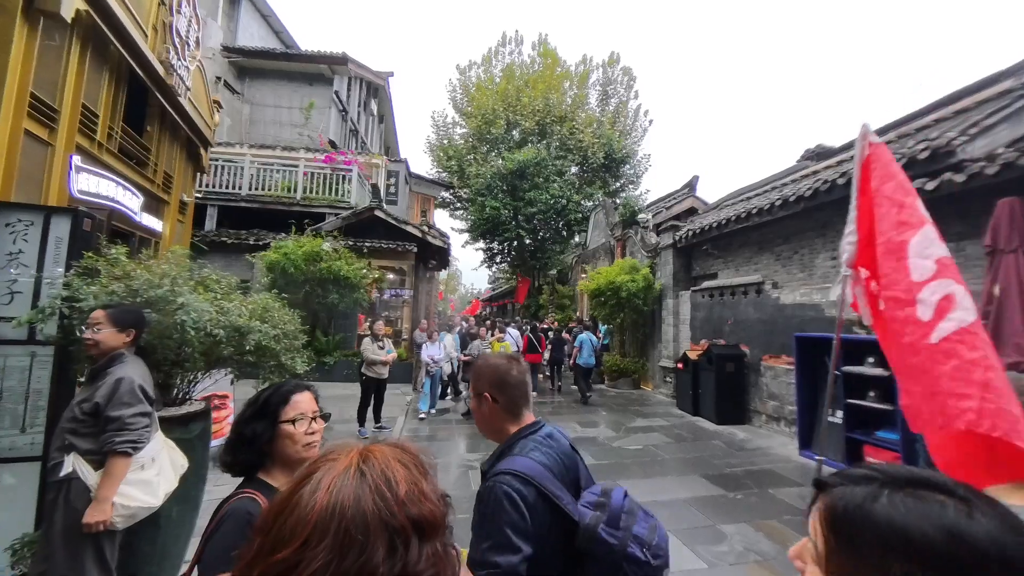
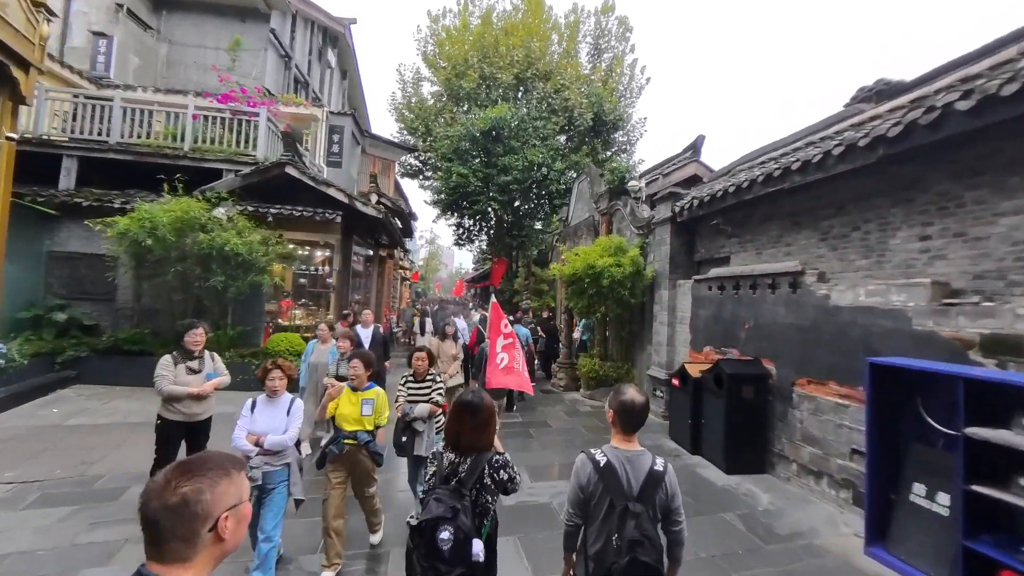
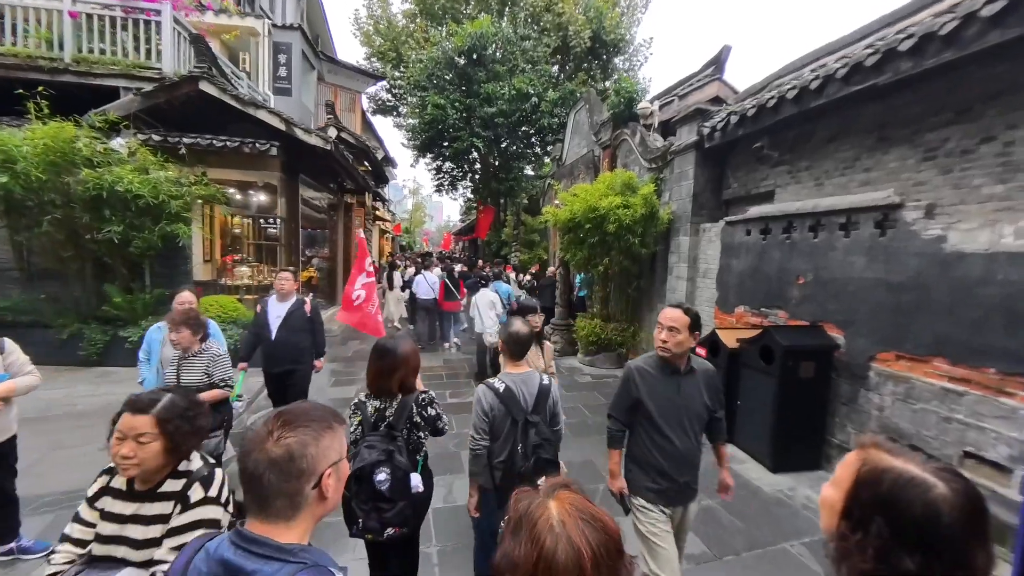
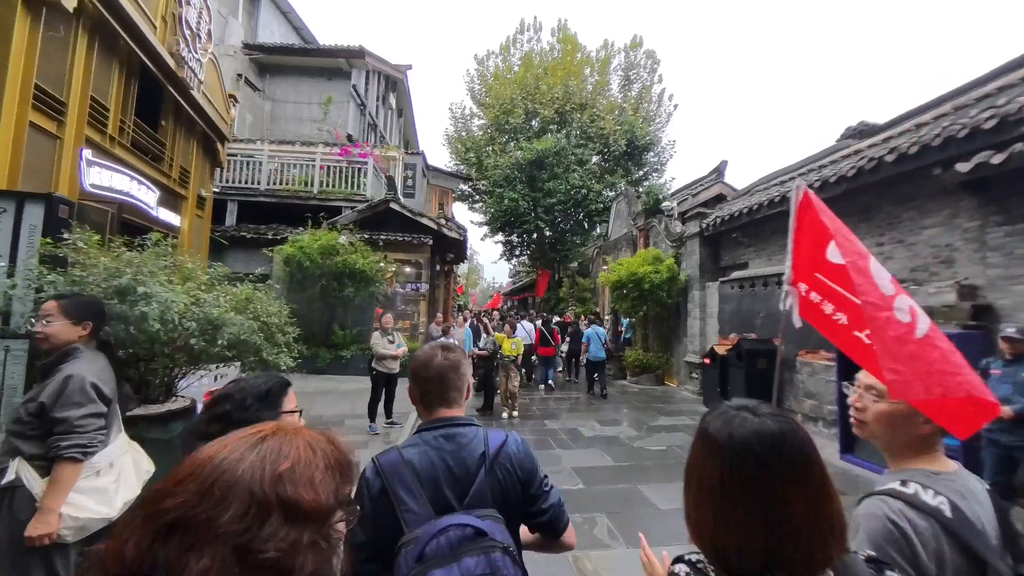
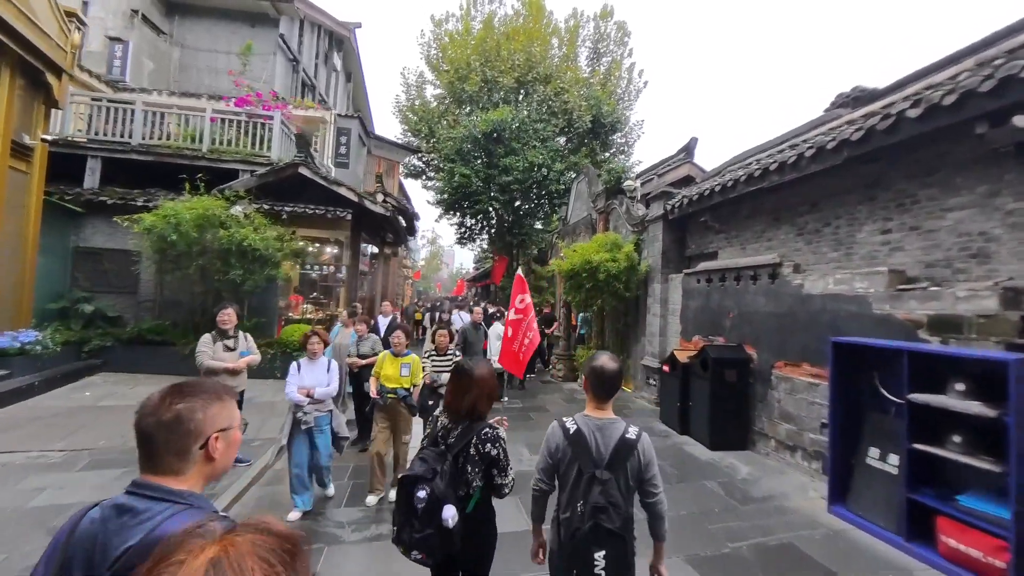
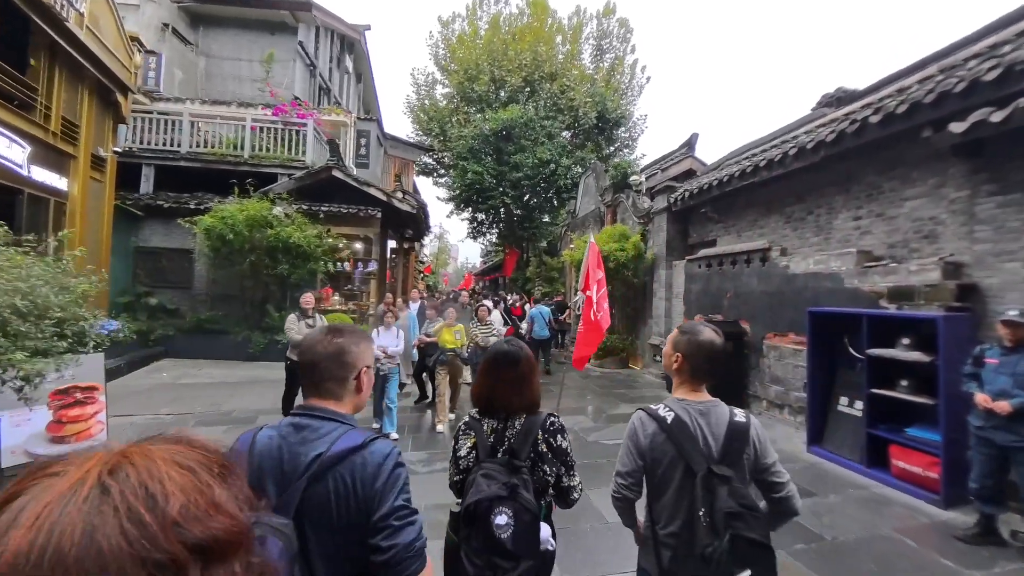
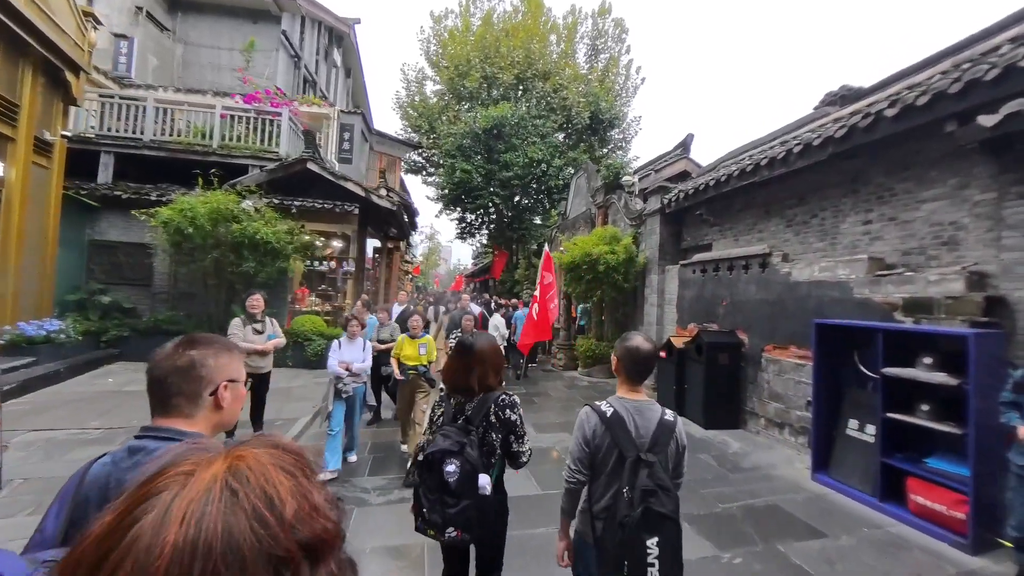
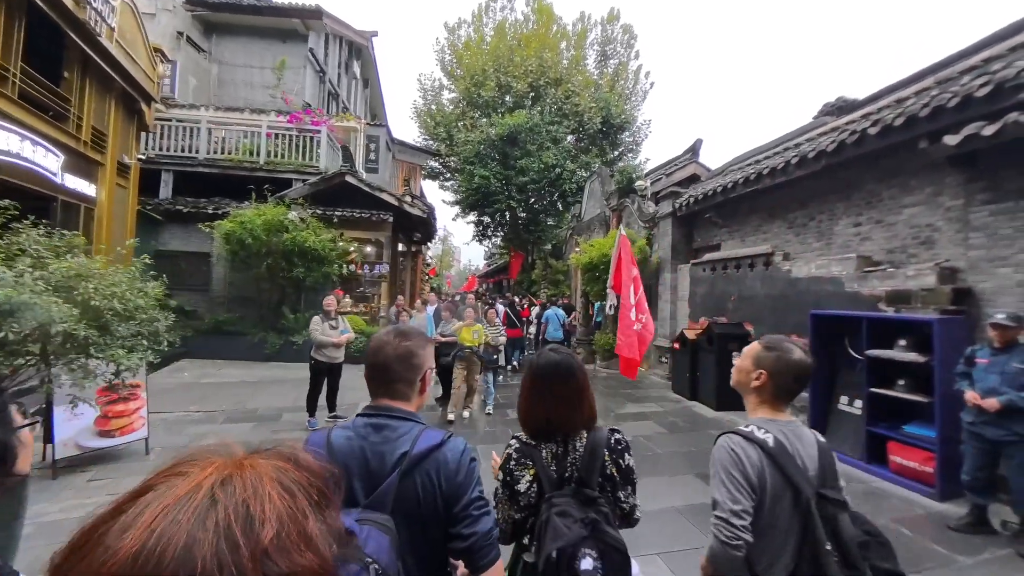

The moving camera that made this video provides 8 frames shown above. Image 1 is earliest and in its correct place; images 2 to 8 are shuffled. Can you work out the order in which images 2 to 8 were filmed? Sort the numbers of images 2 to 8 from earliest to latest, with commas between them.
4, 8, 6, 7, 5, 2, 3
